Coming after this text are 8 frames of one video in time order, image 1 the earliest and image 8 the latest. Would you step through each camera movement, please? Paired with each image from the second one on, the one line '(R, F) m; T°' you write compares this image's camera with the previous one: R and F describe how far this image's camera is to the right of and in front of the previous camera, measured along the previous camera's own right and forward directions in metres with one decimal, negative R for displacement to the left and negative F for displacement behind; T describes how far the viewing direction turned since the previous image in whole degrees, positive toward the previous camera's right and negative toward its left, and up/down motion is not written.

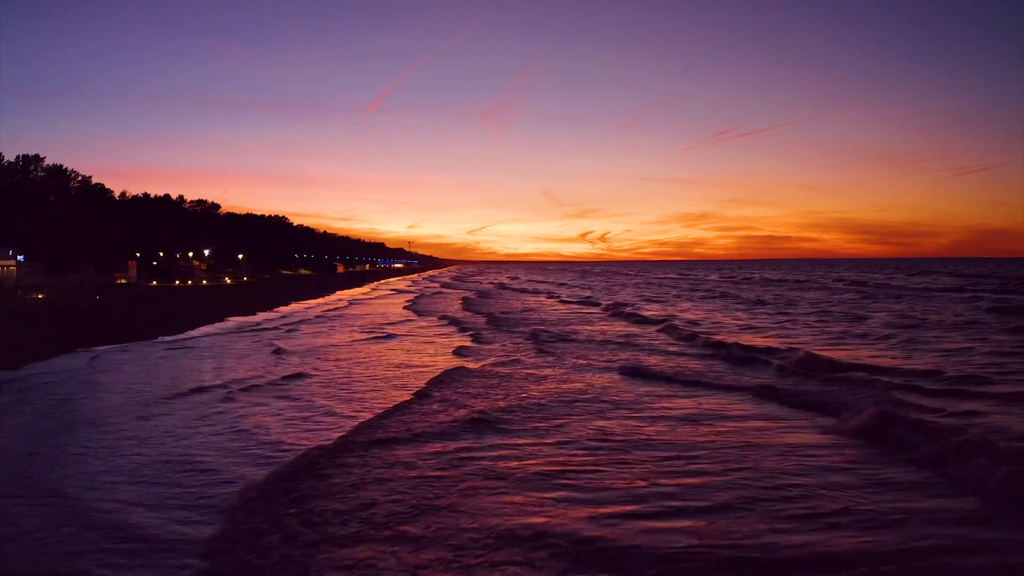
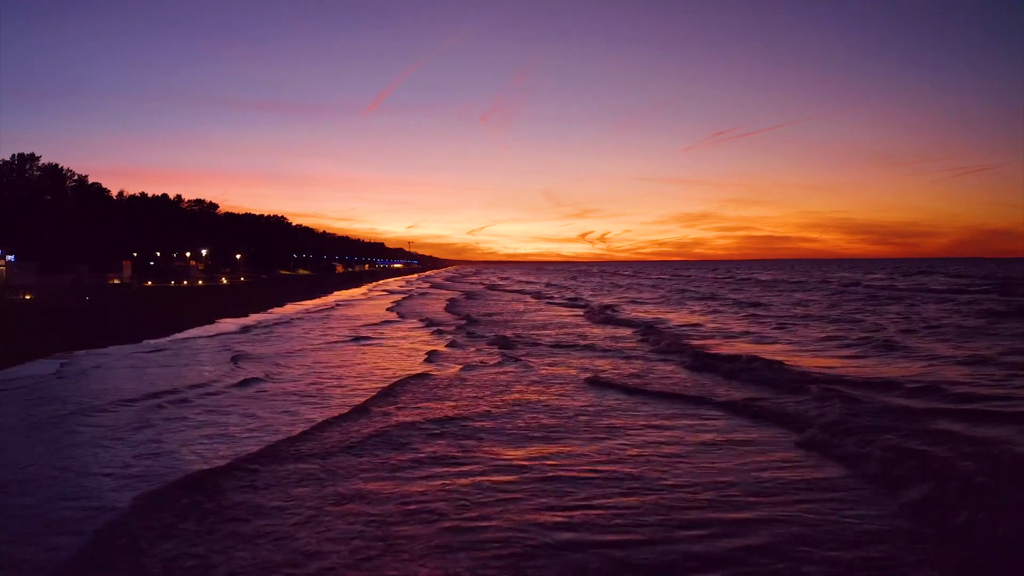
(+0.6, +0.9) m; 0°
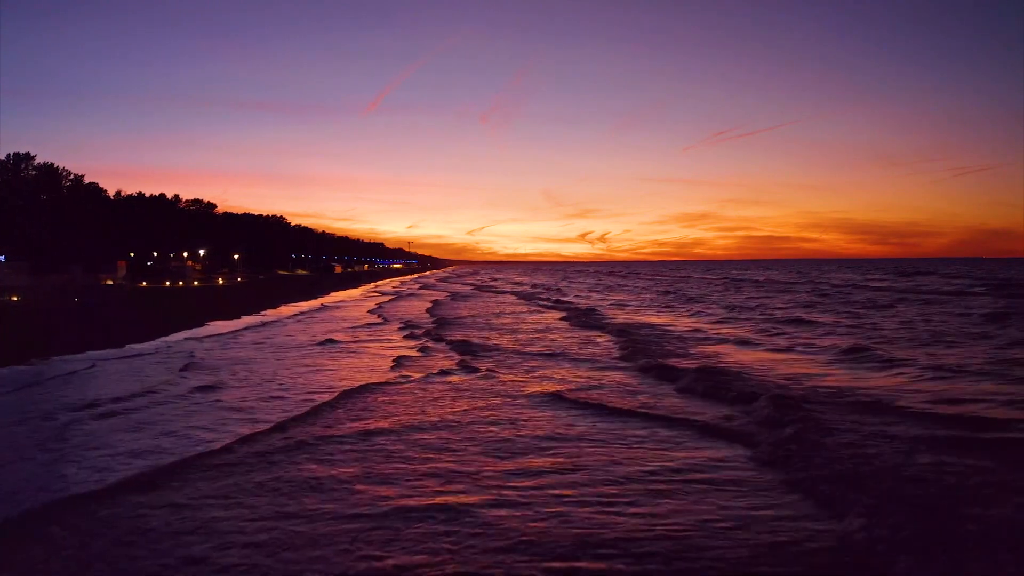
(+0.7, +0.8) m; 0°
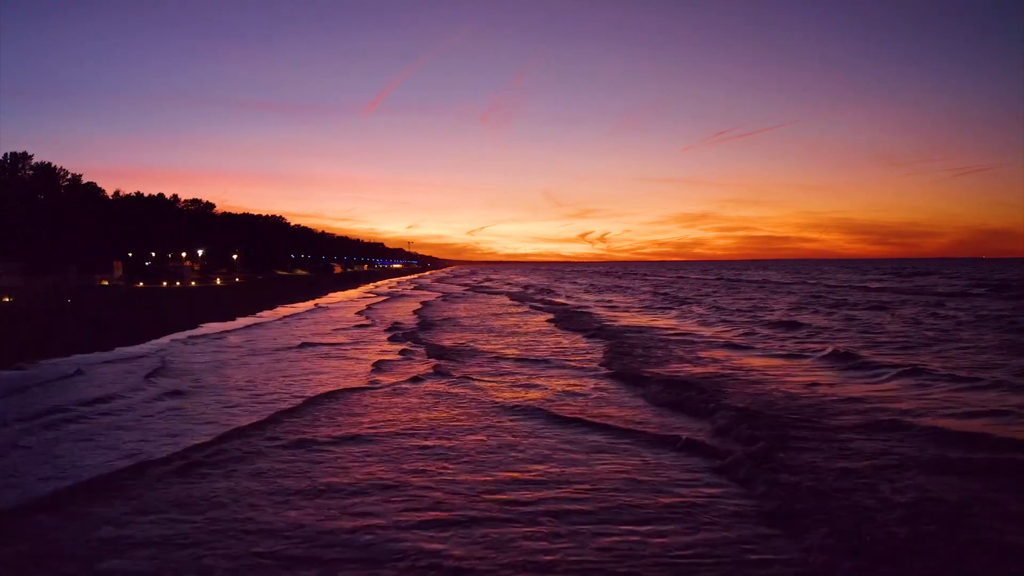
(+0.4, +0.5) m; 0°
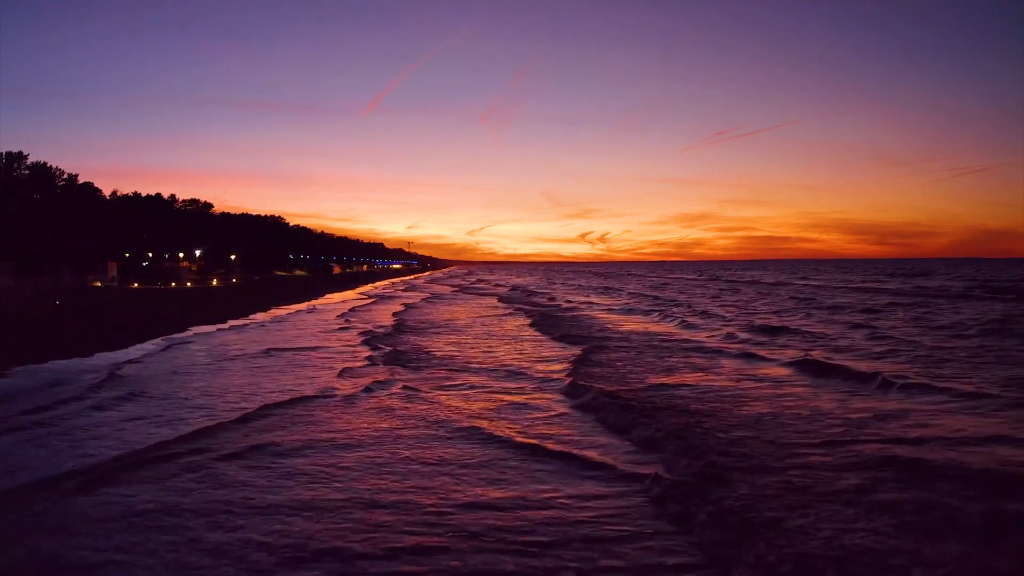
(+0.7, +0.8) m; 0°
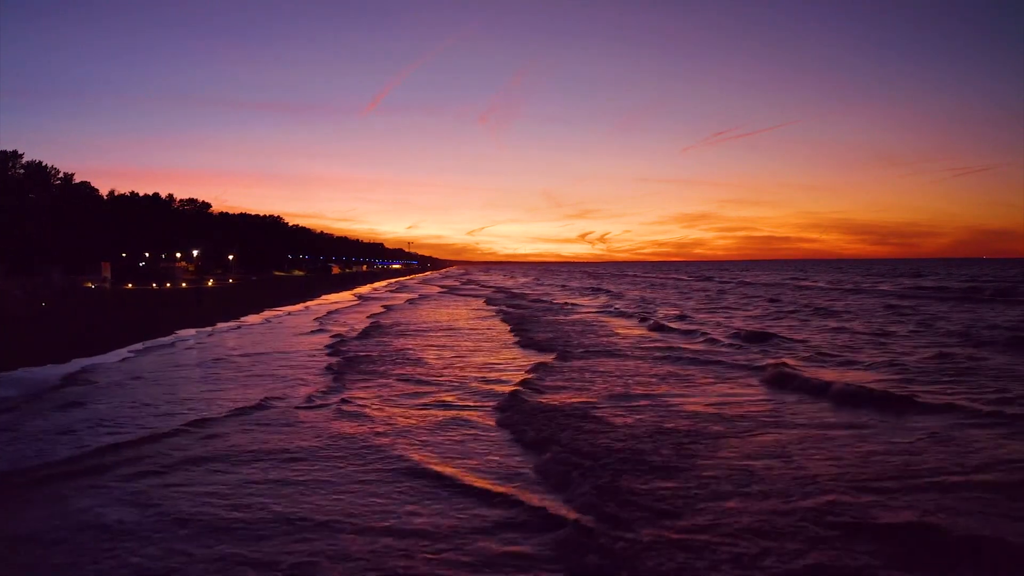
(+0.7, +1.0) m; 0°
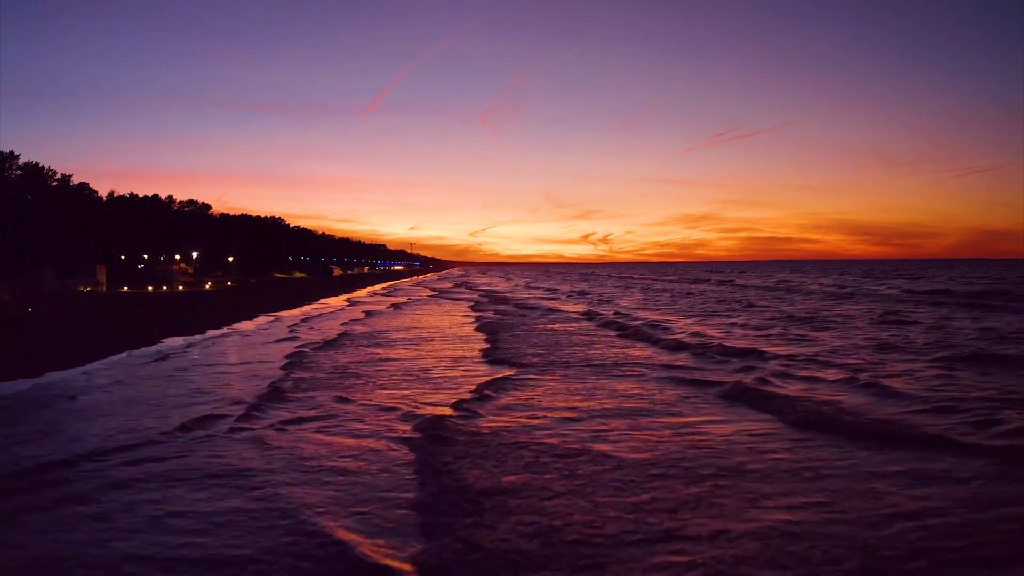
(+0.7, +1.1) m; 0°
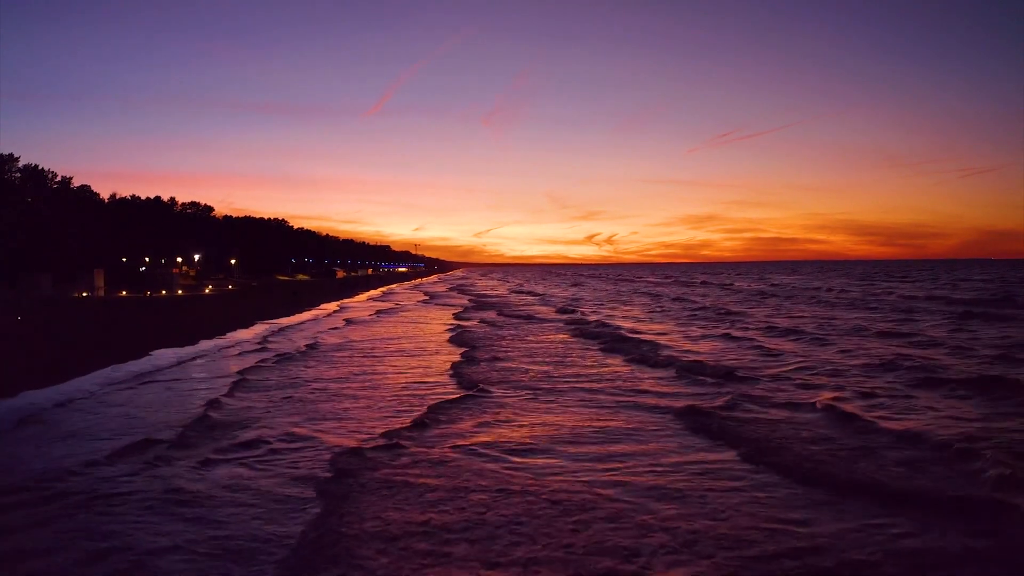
(+0.8, +0.9) m; 0°
